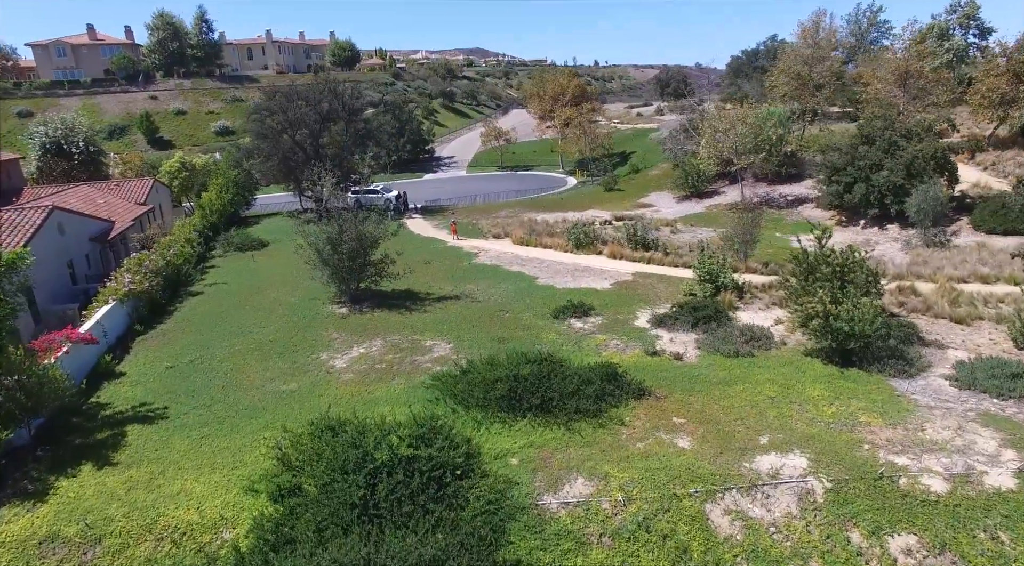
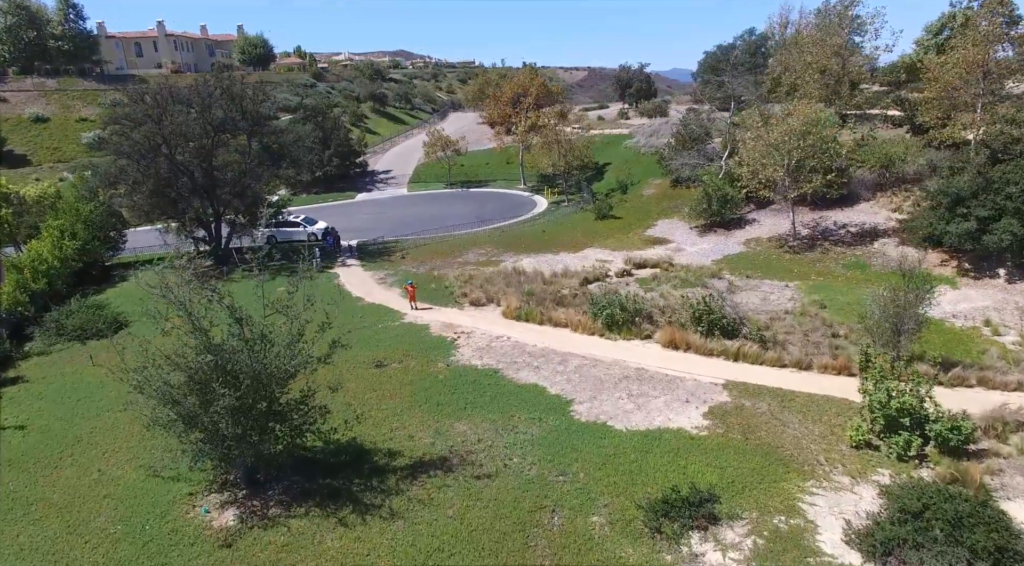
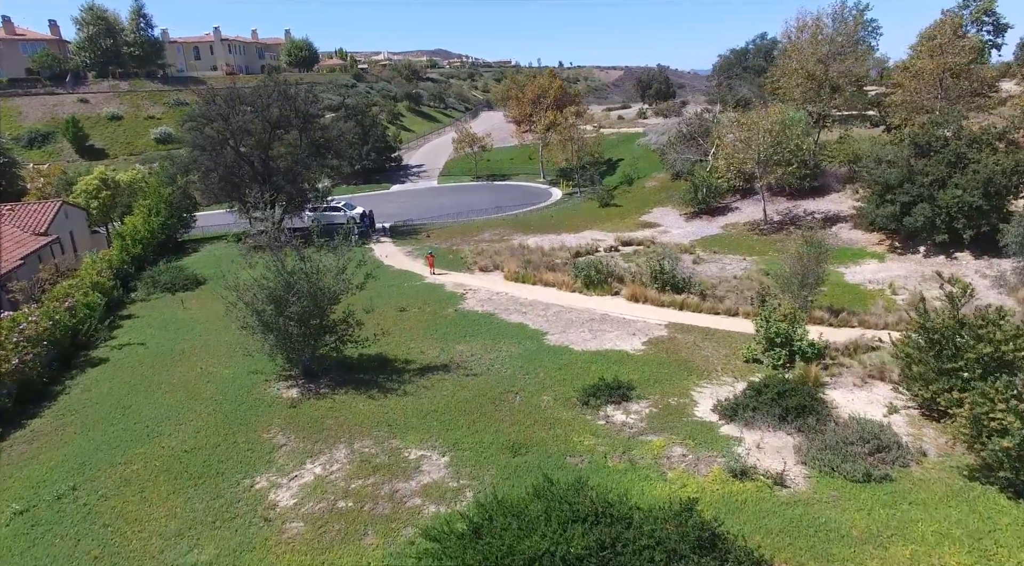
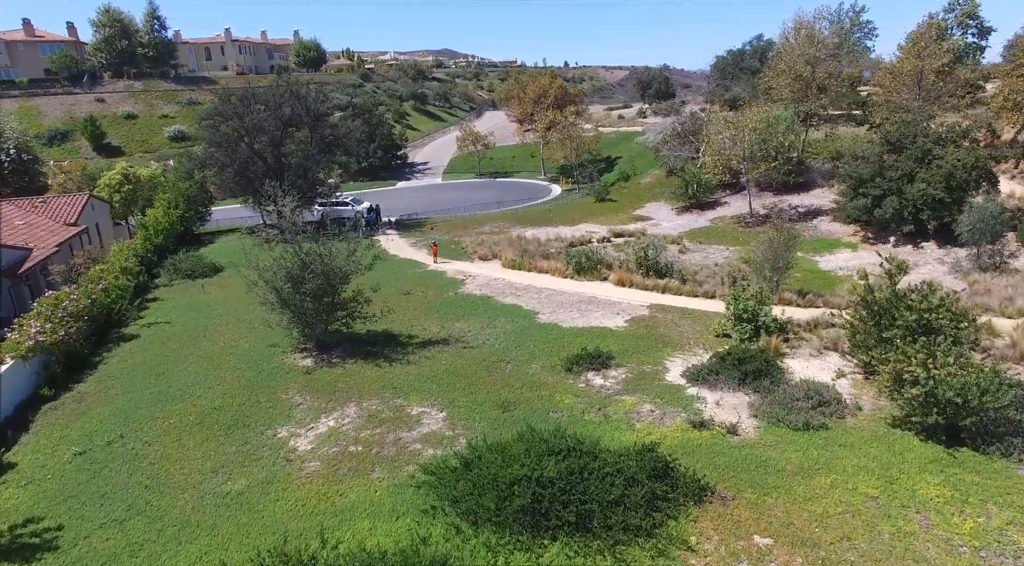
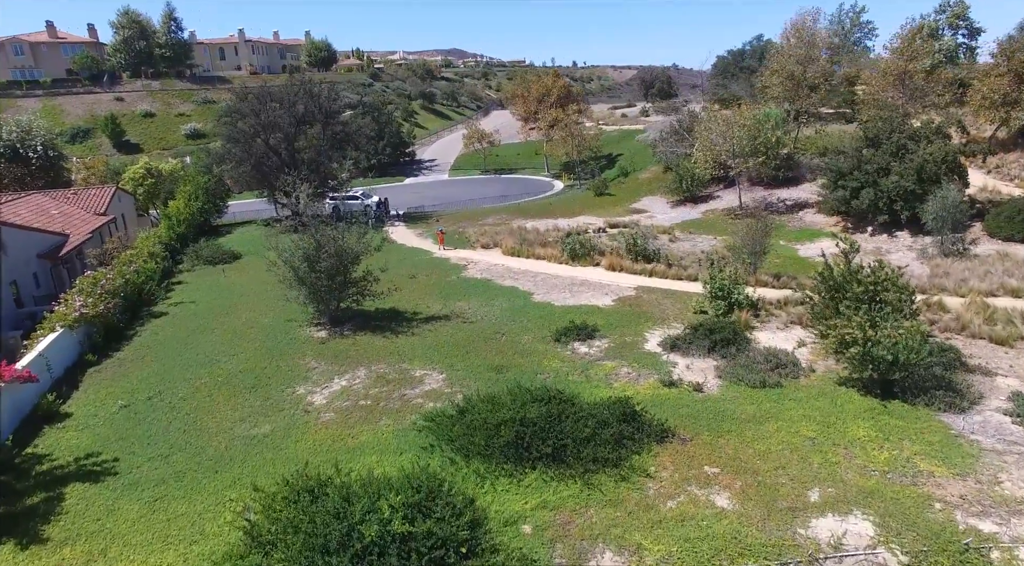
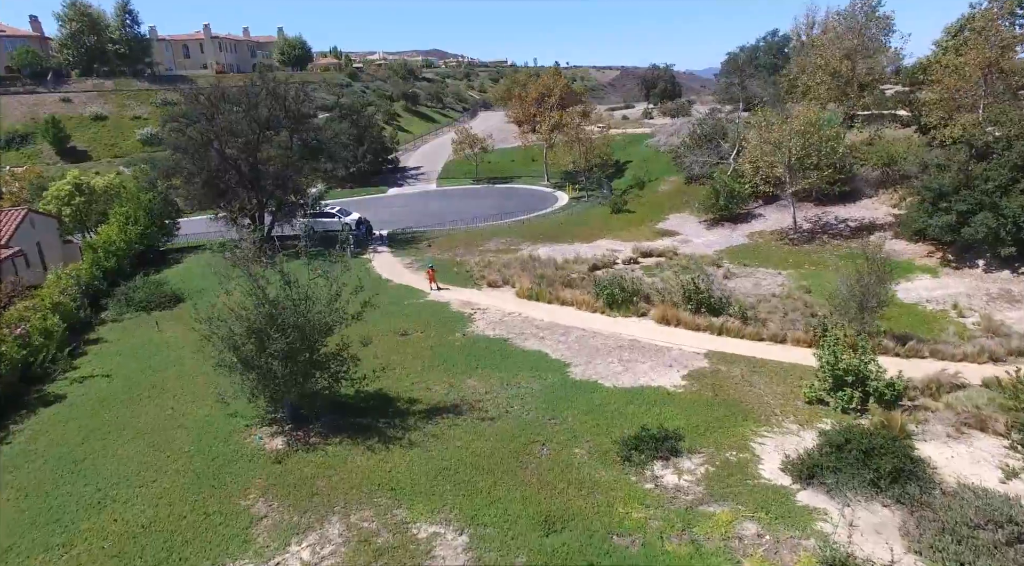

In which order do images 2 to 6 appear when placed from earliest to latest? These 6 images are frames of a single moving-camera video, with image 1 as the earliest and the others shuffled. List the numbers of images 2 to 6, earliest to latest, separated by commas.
5, 4, 3, 6, 2
